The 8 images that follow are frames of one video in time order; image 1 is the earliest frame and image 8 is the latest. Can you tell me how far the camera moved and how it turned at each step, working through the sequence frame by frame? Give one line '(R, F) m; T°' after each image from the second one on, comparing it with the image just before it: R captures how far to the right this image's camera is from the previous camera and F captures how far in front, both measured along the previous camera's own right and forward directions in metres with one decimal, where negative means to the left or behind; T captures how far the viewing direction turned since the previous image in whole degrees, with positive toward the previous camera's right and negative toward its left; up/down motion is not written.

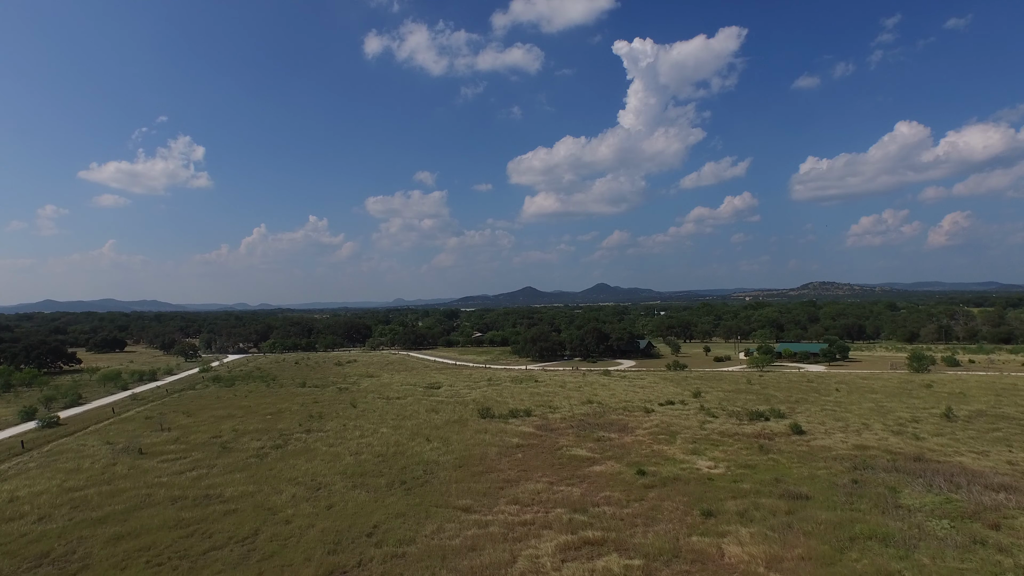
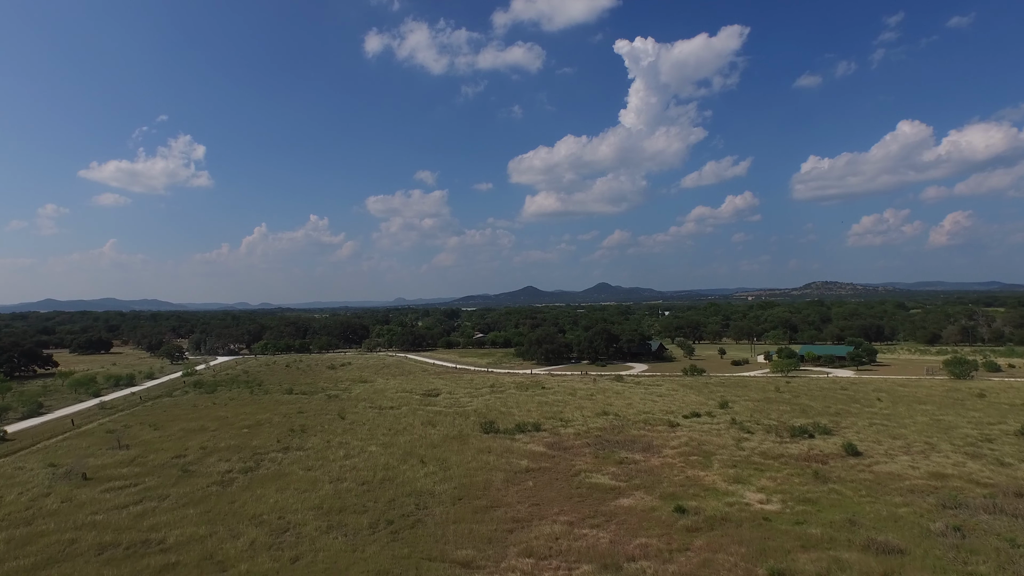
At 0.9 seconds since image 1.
(-0.3, +3.7) m; 0°
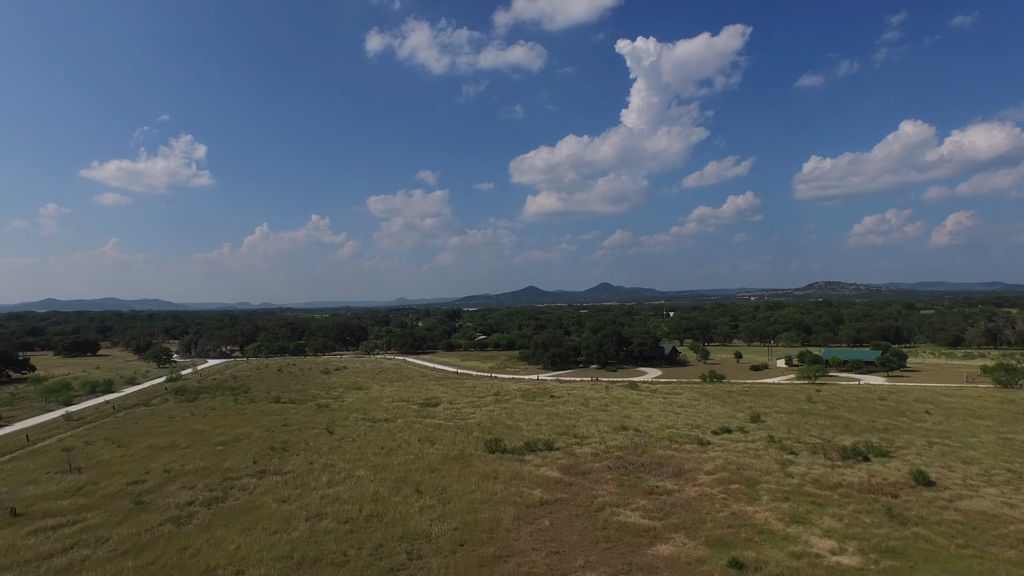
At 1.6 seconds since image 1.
(-0.3, +3.3) m; 0°
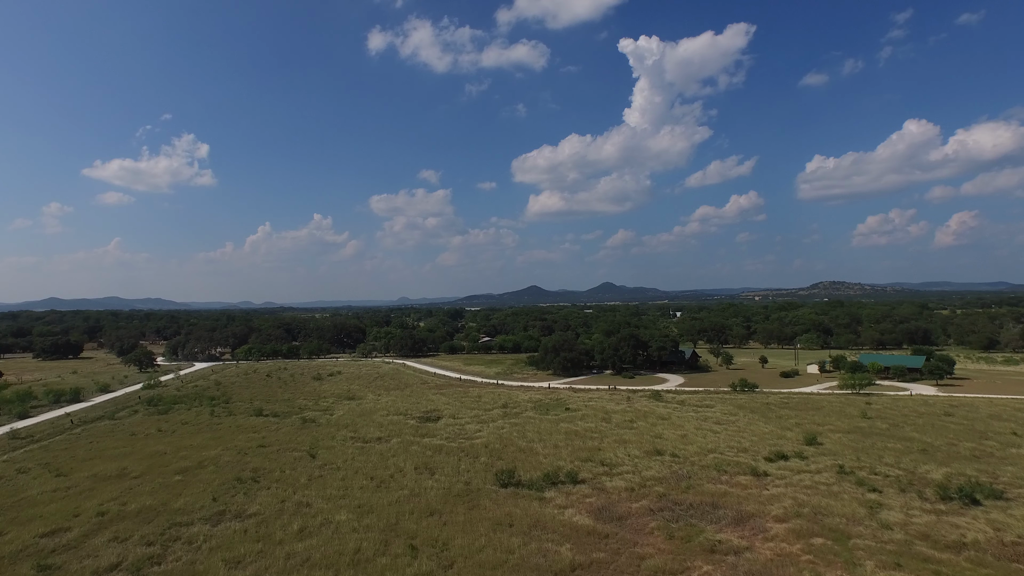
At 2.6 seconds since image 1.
(-0.5, +4.4) m; 0°
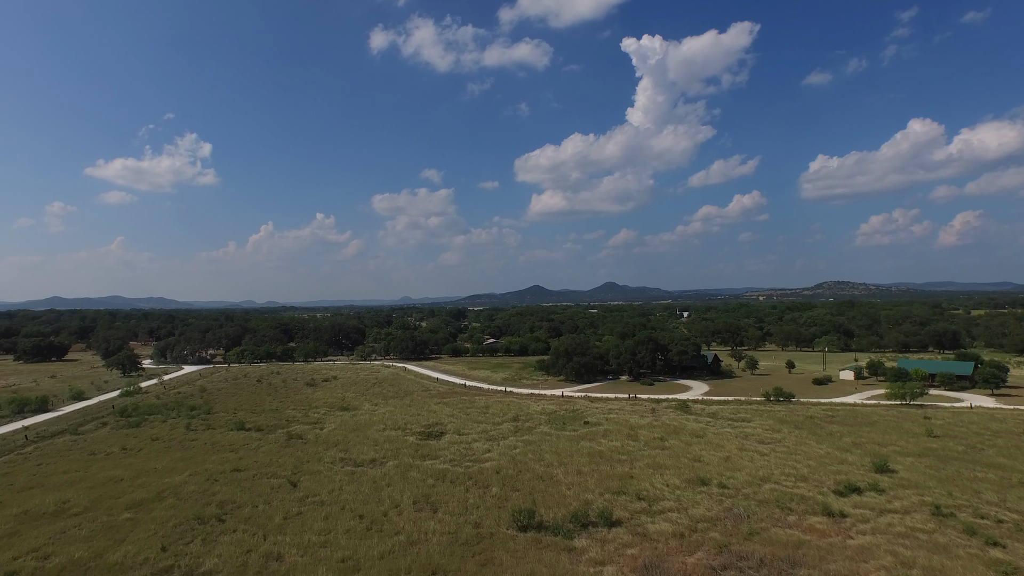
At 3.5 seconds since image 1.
(-0.5, +3.8) m; 0°
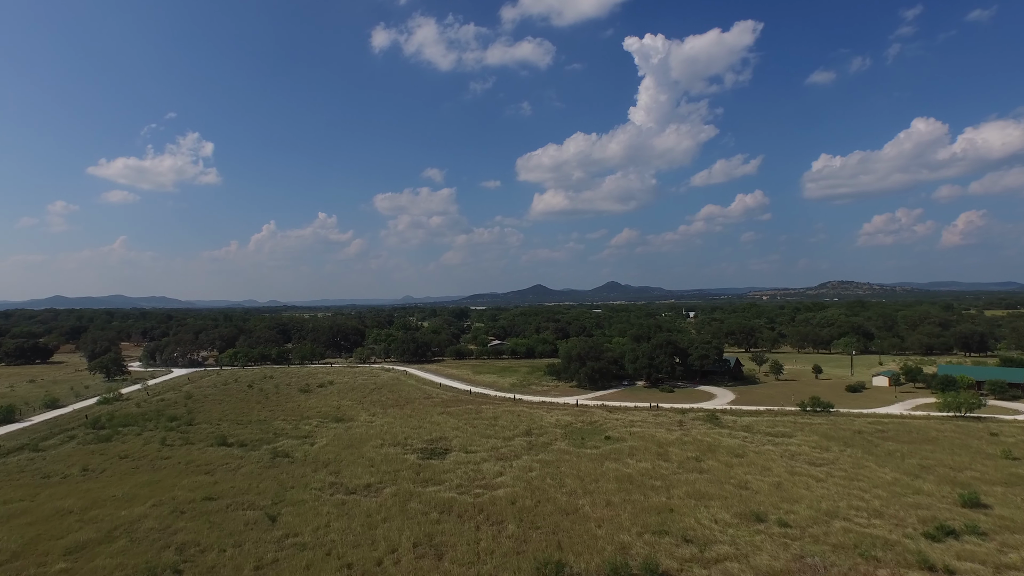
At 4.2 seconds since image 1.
(-0.5, +3.3) m; 0°
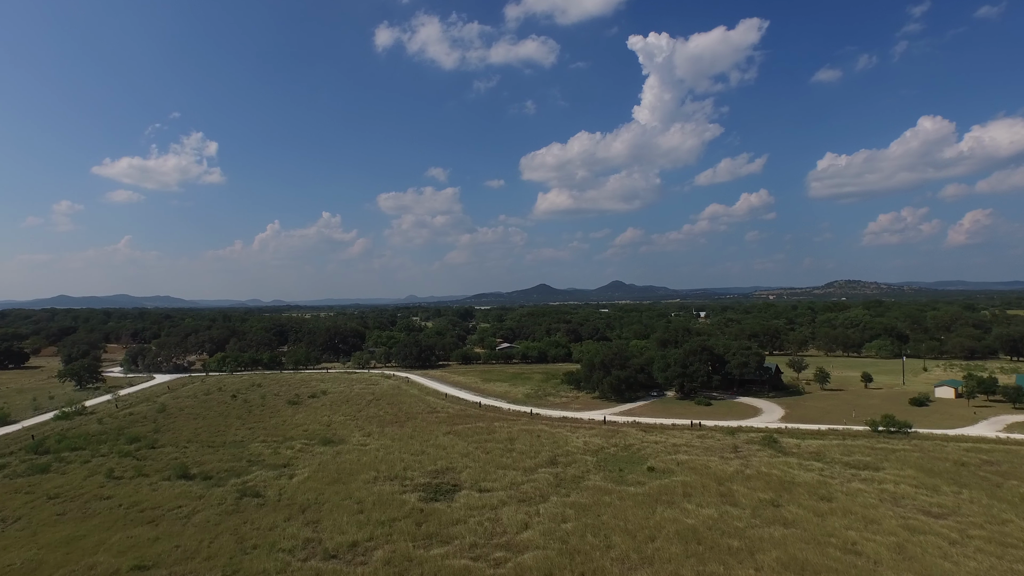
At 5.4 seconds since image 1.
(-0.7, +5.1) m; 0°
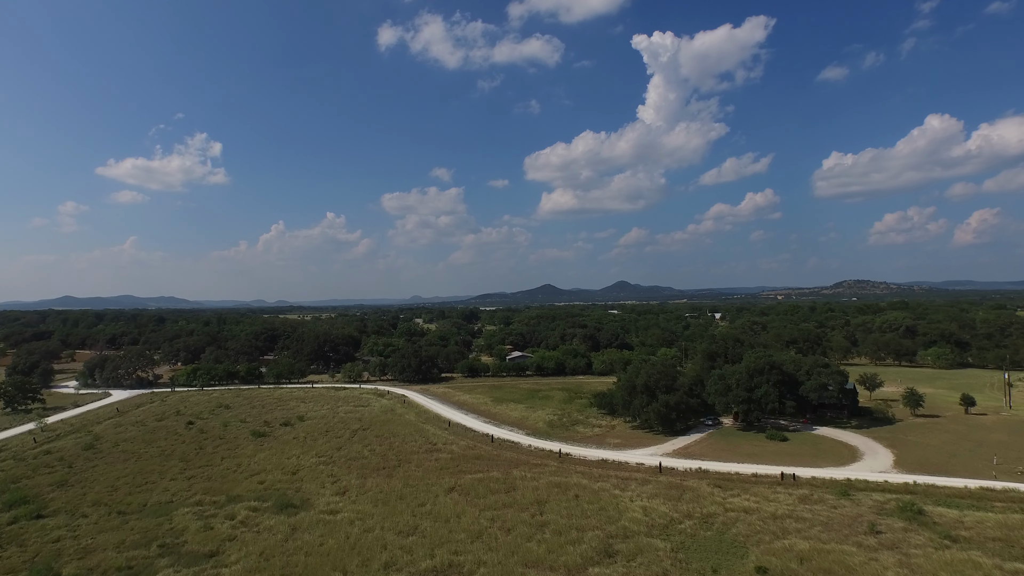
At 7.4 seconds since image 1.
(-0.8, +8.2) m; 0°
